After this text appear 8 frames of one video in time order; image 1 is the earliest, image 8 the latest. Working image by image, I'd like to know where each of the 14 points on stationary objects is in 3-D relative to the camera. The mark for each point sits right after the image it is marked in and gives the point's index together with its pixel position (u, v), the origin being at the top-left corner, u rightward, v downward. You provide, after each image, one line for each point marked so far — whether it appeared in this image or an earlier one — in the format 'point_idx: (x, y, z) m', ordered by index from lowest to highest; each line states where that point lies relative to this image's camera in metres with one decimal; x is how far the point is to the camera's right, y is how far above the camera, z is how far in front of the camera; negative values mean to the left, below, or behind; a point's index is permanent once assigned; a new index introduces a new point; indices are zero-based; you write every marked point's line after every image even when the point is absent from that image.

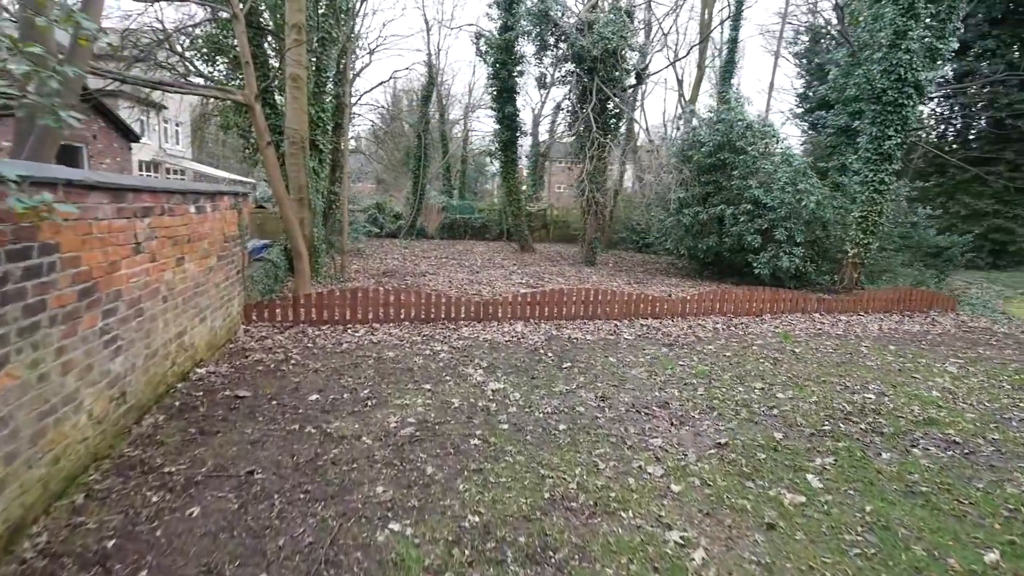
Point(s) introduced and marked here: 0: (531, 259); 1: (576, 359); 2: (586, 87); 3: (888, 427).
0: (+0.5, +0.9, +16.9) m
1: (+0.8, -0.8, +6.5) m
2: (+2.1, +5.7, +15.9) m
3: (+3.3, -1.2, +4.7) m
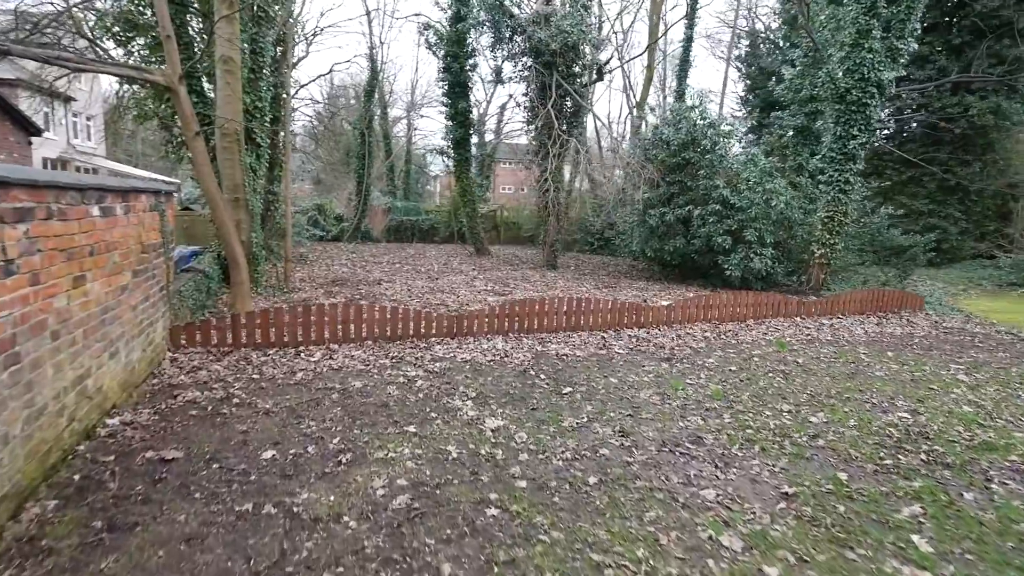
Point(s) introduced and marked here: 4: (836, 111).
0: (-0.7, +0.7, +16.0) m
1: (+0.6, -1.0, +5.7) m
2: (+0.9, +5.6, +15.1) m
3: (+3.3, -1.3, +4.2) m
4: (+7.4, +4.0, +12.6) m
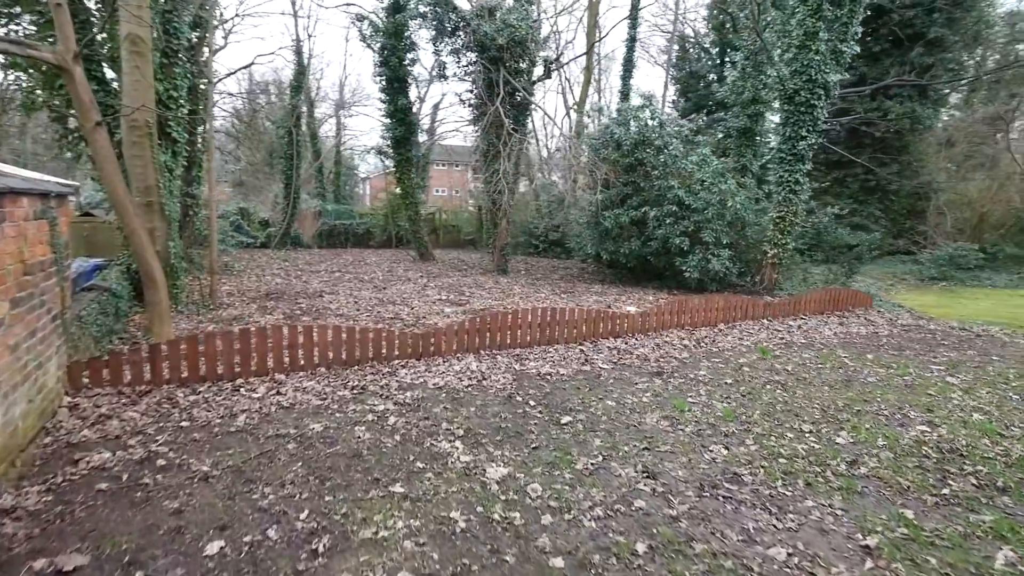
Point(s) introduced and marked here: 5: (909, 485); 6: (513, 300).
0: (-2.1, +0.5, +15.1) m
1: (+0.5, -1.1, +5.0) m
2: (-0.5, +5.4, +14.4) m
3: (+3.4, -1.3, +3.8) m
4: (+6.3, +4.1, +12.7) m
5: (+2.7, -1.3, +3.7) m
6: (0.0, -0.2, +10.3) m
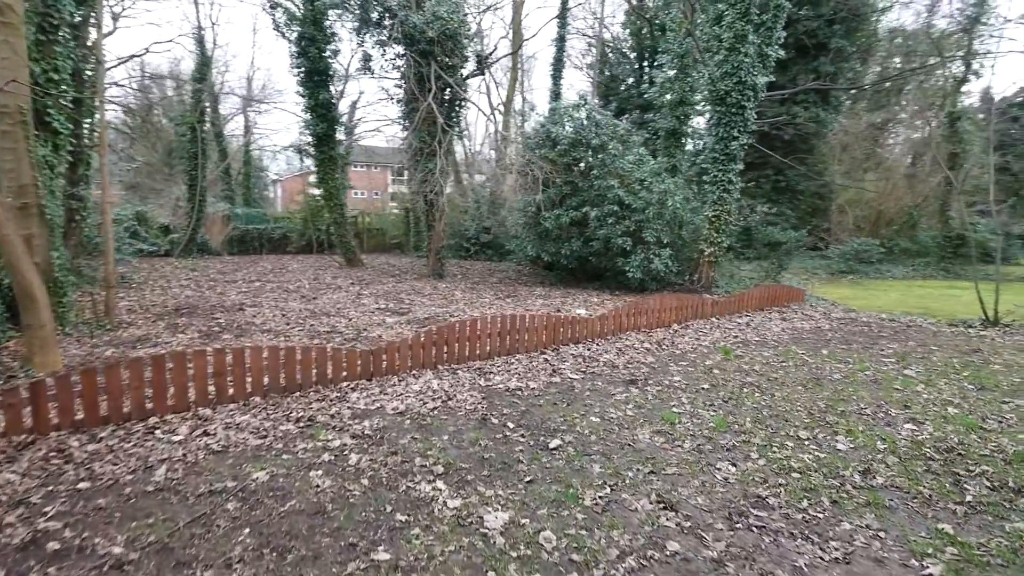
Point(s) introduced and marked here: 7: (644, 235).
0: (-3.7, +0.3, +14.1) m
1: (+0.3, -1.1, +4.5) m
2: (-2.2, +5.3, +13.7) m
3: (+3.3, -1.3, +3.7) m
4: (+4.8, +4.1, +13.0) m
5: (+2.7, -1.3, +3.5) m
6: (-0.9, -0.3, +9.6) m
7: (+3.0, +1.2, +12.5) m
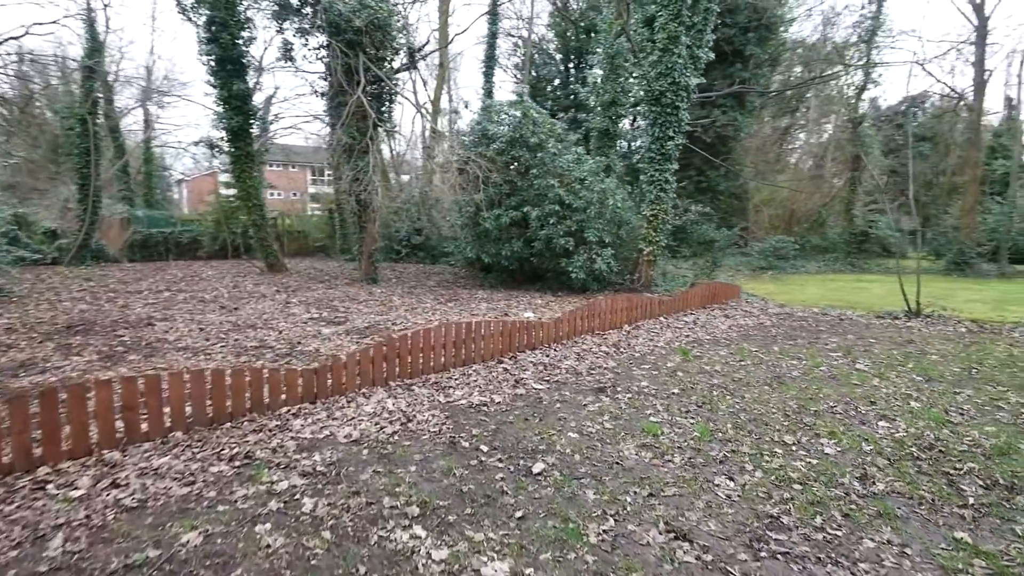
0: (-5.2, +0.1, +13.1) m
1: (+0.1, -1.2, +4.0) m
2: (-3.8, +5.2, +12.8) m
3: (+3.2, -1.2, +3.7) m
4: (+3.3, +4.2, +13.1) m
5: (+2.6, -1.3, +3.4) m
6: (-1.8, -0.4, +9.0) m
7: (+1.6, +1.2, +12.3) m
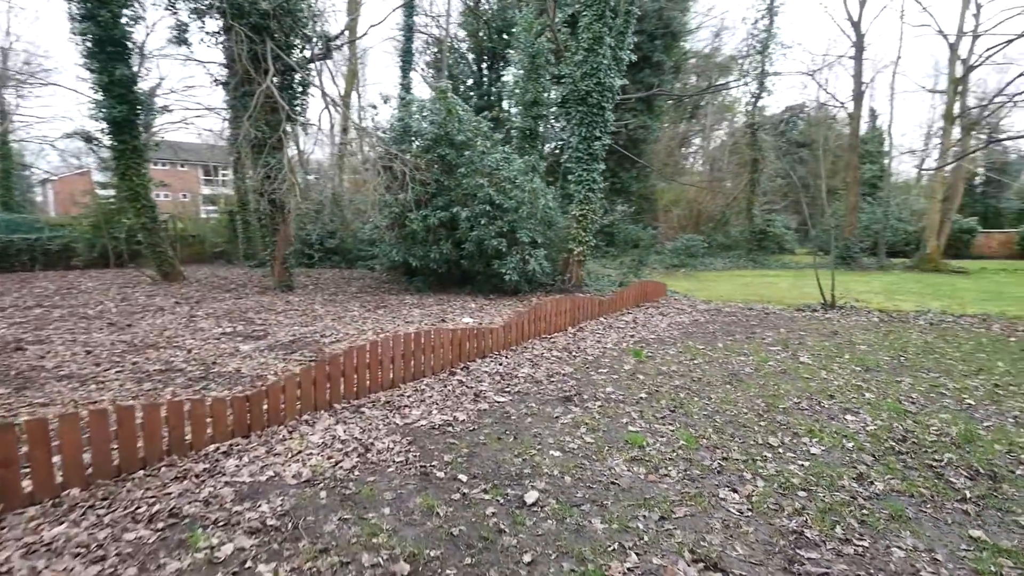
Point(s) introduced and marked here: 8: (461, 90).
0: (-6.7, -0.1, +11.7) m
1: (0.0, -1.2, +3.6) m
2: (-5.4, +5.0, +11.7) m
3: (+3.1, -1.2, +3.8) m
4: (+1.5, +4.2, +13.0) m
5: (+2.5, -1.2, +3.3) m
6: (-2.7, -0.5, +8.2) m
7: (+0.1, +1.1, +12.0) m
8: (-1.7, +7.2, +20.0) m
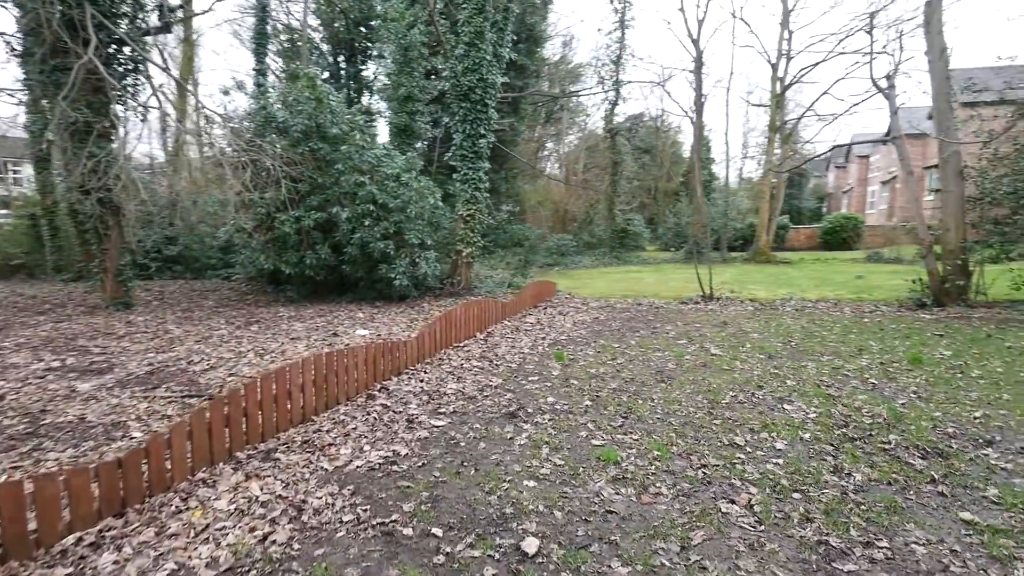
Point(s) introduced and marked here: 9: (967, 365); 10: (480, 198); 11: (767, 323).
0: (-8.7, -0.5, +9.2) m
1: (-0.1, -1.3, +3.0) m
2: (-7.6, +4.6, +9.5) m
3: (+2.9, -1.1, +3.9) m
4: (-1.2, +4.1, +12.5) m
5: (+2.4, -1.2, +3.4) m
6: (-3.9, -0.7, +6.8) m
7: (-2.2, +1.0, +11.2) m
8: (-6.2, +6.9, +18.5) m
9: (+4.9, -0.8, +6.0) m
10: (-0.7, +2.1, +12.6) m
11: (+4.1, -0.6, +8.9) m
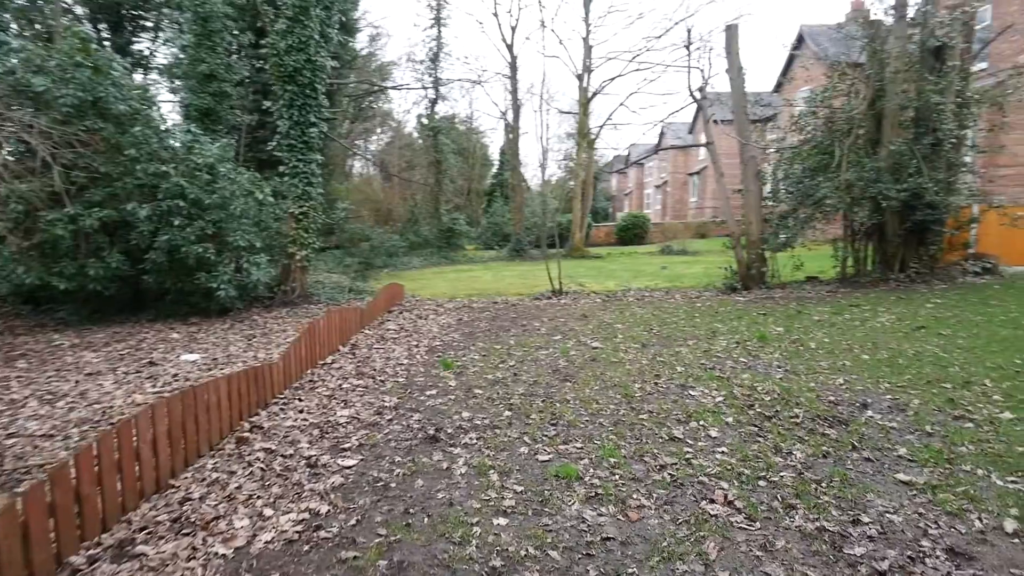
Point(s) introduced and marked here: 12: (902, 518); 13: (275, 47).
0: (-10.3, -1.0, +5.4) m
1: (-0.1, -1.3, +2.5) m
2: (-9.7, +4.2, +6.0) m
3: (+2.4, -1.0, +4.3) m
4: (-4.6, +3.9, +11.0) m
5: (+2.1, -1.1, +3.6) m
6: (-5.0, -1.0, +4.7) m
7: (-4.9, +0.8, +9.4) m
8: (-11.4, +6.5, +14.9) m
9: (+3.6, -0.6, +6.9) m
10: (-4.1, +1.9, +11.3) m
11: (+1.9, -0.4, +9.3) m
12: (+2.0, -1.2, +2.8) m
13: (-4.7, +4.7, +10.9) m
